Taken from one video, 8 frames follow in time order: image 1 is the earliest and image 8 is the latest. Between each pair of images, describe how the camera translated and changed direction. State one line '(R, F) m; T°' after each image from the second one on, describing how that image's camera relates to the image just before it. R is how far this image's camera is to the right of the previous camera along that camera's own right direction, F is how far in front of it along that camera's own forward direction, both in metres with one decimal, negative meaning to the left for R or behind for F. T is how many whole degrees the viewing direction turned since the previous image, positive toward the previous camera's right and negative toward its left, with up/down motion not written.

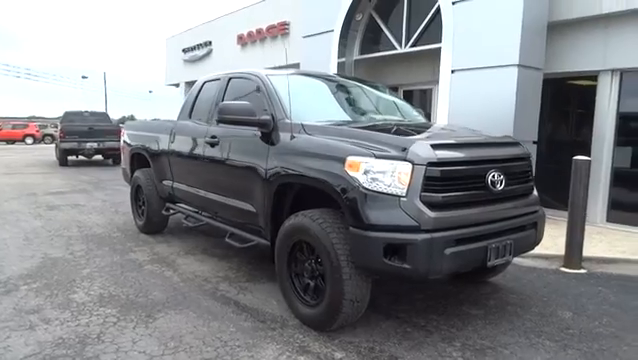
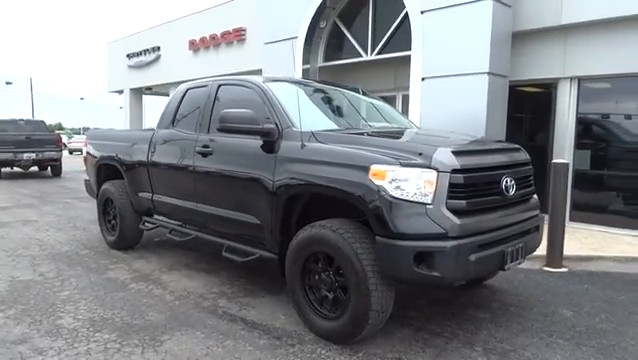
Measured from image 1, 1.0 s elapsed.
(-0.6, +0.1) m; +7°
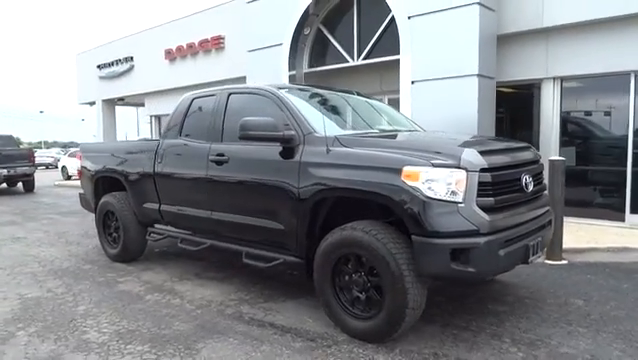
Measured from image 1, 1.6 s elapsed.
(-0.5, -0.1) m; +4°
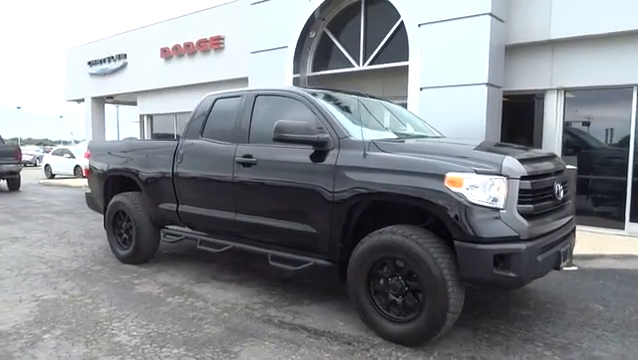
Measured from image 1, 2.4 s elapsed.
(-0.5, 0.0) m; +2°
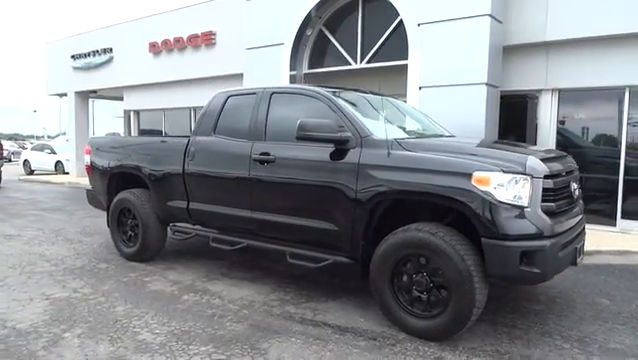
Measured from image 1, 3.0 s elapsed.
(-0.4, 0.0) m; +3°
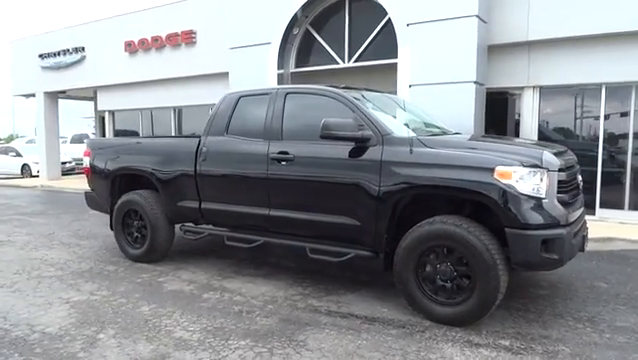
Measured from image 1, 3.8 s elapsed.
(-0.5, -0.1) m; +4°
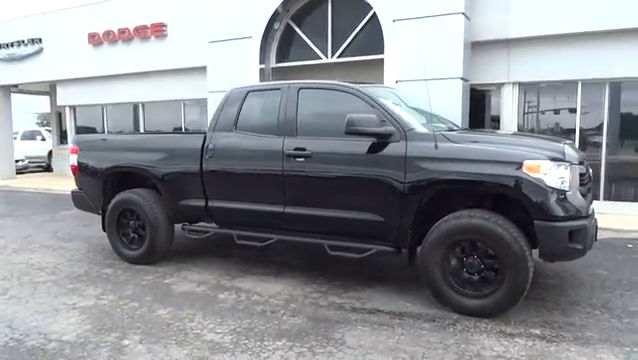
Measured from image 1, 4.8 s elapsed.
(-0.6, +0.1) m; +5°
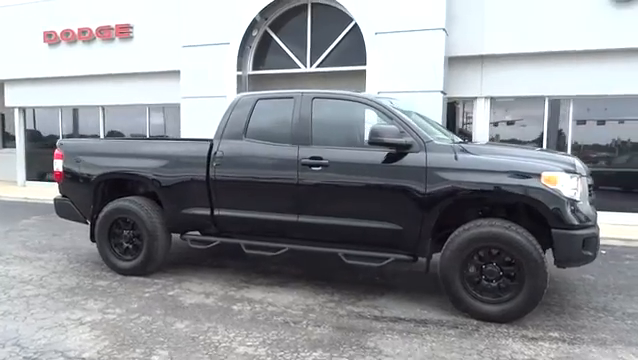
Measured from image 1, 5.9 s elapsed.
(-0.7, 0.0) m; +7°
